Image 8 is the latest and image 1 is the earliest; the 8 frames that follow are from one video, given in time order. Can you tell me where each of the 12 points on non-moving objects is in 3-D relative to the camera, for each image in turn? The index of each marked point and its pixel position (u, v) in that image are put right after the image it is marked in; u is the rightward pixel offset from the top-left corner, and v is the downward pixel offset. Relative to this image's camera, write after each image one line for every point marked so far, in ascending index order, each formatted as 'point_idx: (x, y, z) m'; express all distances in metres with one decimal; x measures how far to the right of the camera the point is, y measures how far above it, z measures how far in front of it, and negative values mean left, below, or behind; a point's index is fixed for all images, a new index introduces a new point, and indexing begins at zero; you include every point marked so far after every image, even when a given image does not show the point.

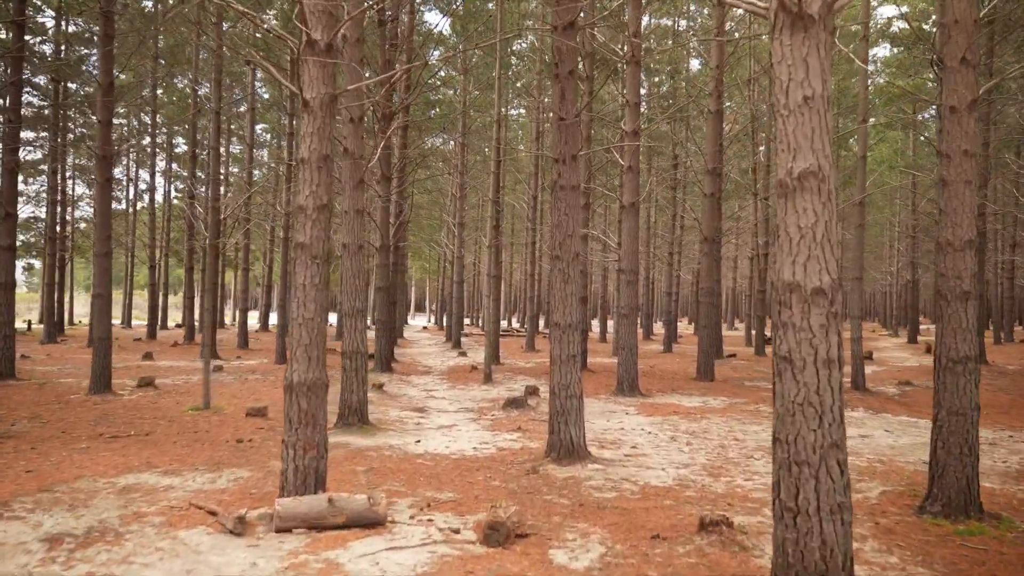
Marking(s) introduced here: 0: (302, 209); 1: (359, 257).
0: (-1.0, +0.4, +4.4) m
1: (-1.2, +0.3, +7.6) m
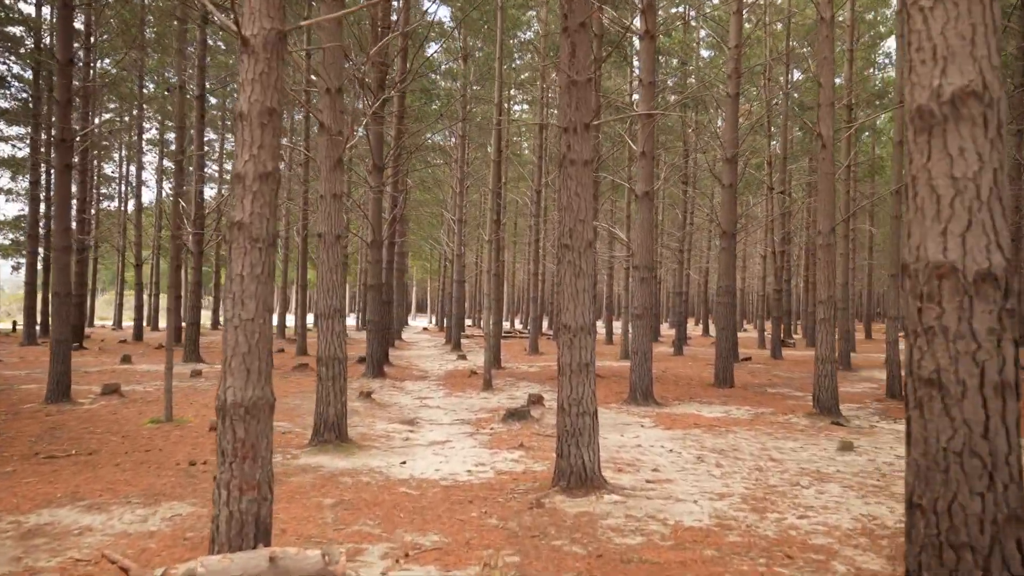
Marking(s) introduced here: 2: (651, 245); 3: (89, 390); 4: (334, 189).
0: (-1.0, +0.4, +3.4) m
1: (-1.2, +0.3, +6.6) m
2: (+1.5, +0.5, +9.9) m
3: (-4.6, -1.1, +10.2) m
4: (-1.3, +0.7, +6.5) m
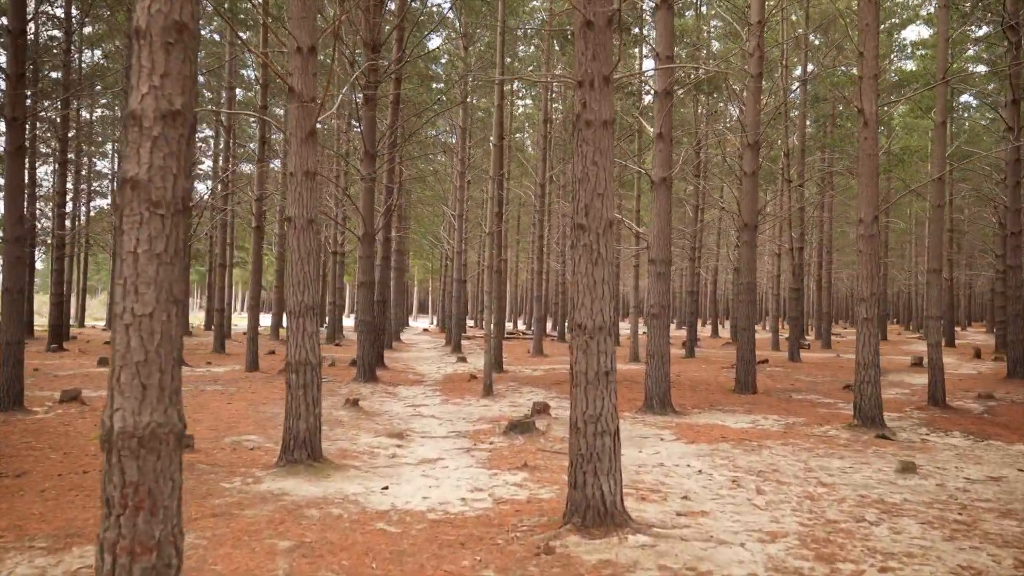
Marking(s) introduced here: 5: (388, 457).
0: (-1.0, +0.4, +2.5) m
1: (-1.2, +0.3, +5.7) m
2: (+1.5, +0.5, +8.9) m
3: (-4.6, -1.1, +9.3) m
4: (-1.2, +0.7, +5.6) m
5: (-0.8, -1.1, +6.3) m
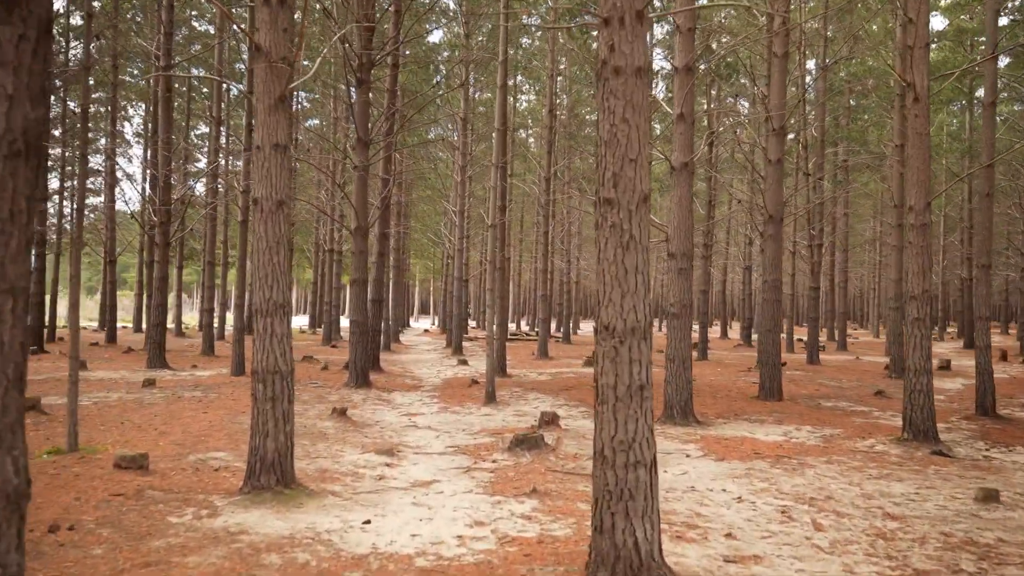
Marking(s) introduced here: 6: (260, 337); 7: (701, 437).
0: (-1.0, +0.5, +1.6) m
1: (-1.2, +0.4, +4.8) m
2: (+1.5, +0.5, +8.1) m
3: (-4.5, -1.0, +8.4) m
4: (-1.2, +0.8, +4.7) m
5: (-0.8, -1.1, +5.4) m
6: (-1.3, -0.2, +4.7) m
7: (+1.5, -1.2, +7.2) m
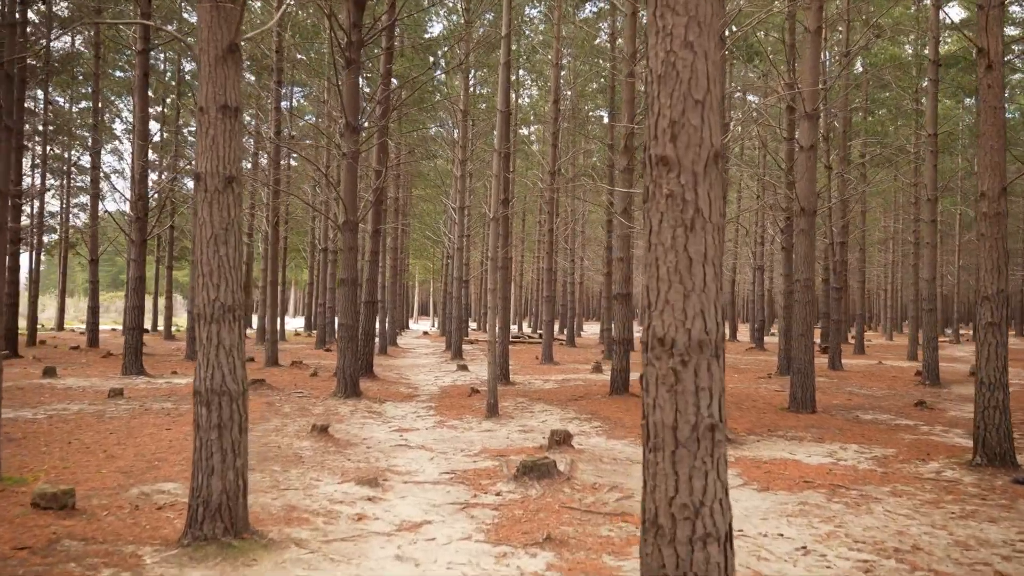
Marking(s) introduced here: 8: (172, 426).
0: (-0.9, +0.5, +0.6) m
1: (-1.1, +0.4, +3.9) m
2: (+1.6, +0.5, +7.1) m
3: (-4.5, -1.0, +7.5) m
4: (-1.2, +0.8, +3.8) m
5: (-0.8, -1.1, +4.5) m
6: (-1.2, -0.2, +3.7) m
7: (+1.5, -1.1, +6.2) m
8: (-2.7, -1.1, +7.5) m
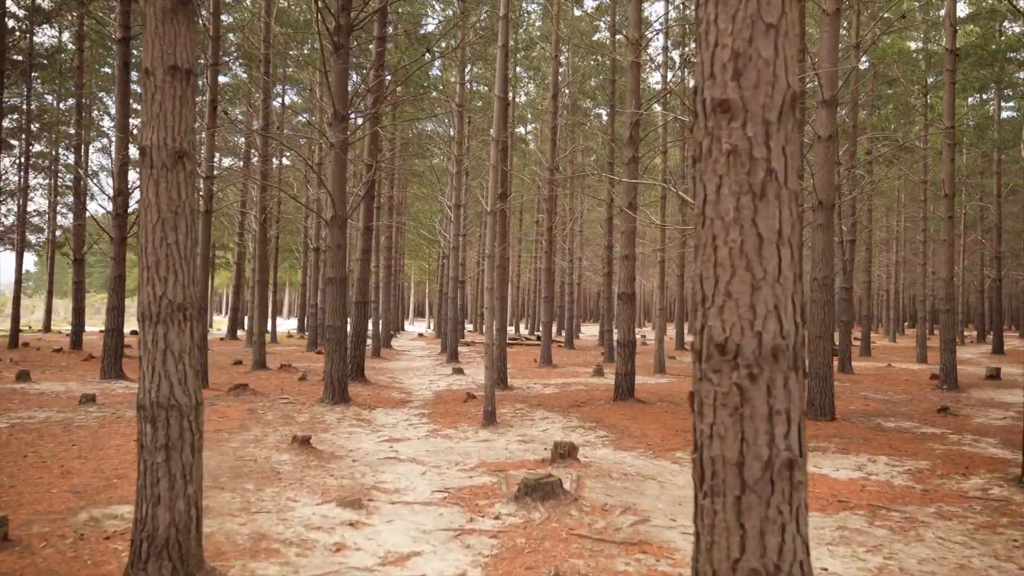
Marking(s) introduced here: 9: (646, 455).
0: (-0.9, +0.5, +0.1) m
1: (-1.1, +0.4, +3.3) m
2: (+1.6, +0.5, +6.5) m
3: (-4.5, -1.0, +6.9) m
4: (-1.2, +0.8, +3.2) m
5: (-0.8, -1.1, +3.9) m
6: (-1.2, -0.2, +3.1) m
7: (+1.5, -1.1, +5.7) m
8: (-2.7, -1.1, +6.9) m
9: (+0.9, -1.2, +6.5) m
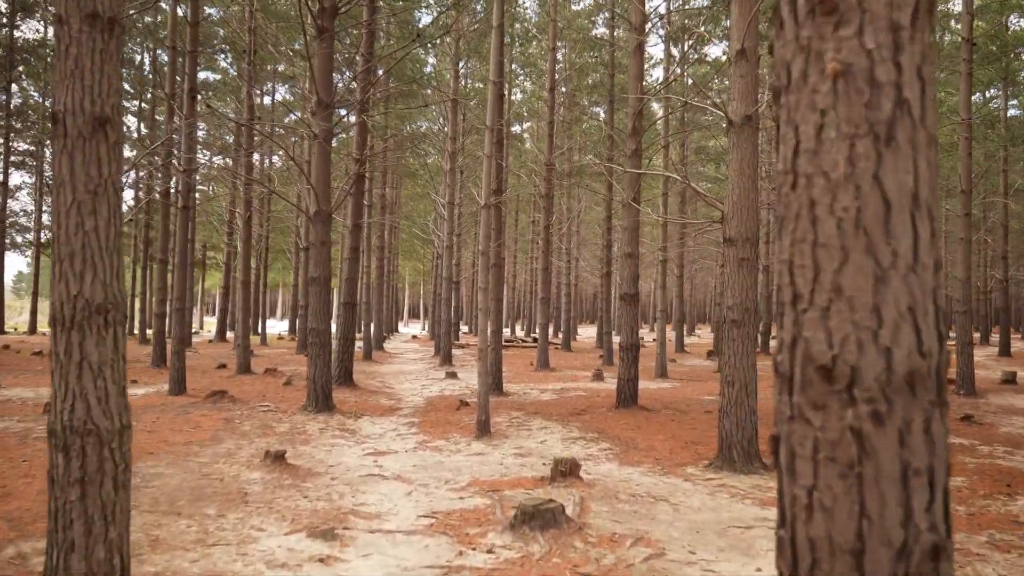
0: (-0.9, +0.5, -0.5) m
1: (-1.1, +0.4, +2.7) m
2: (+1.5, +0.5, +6.0) m
3: (-4.5, -1.0, +6.3) m
4: (-1.2, +0.8, +2.6) m
5: (-0.8, -1.1, +3.3) m
6: (-1.2, -0.2, +2.5) m
7: (+1.5, -1.1, +5.1) m
8: (-2.7, -1.1, +6.3) m
9: (+0.9, -1.1, +5.9) m
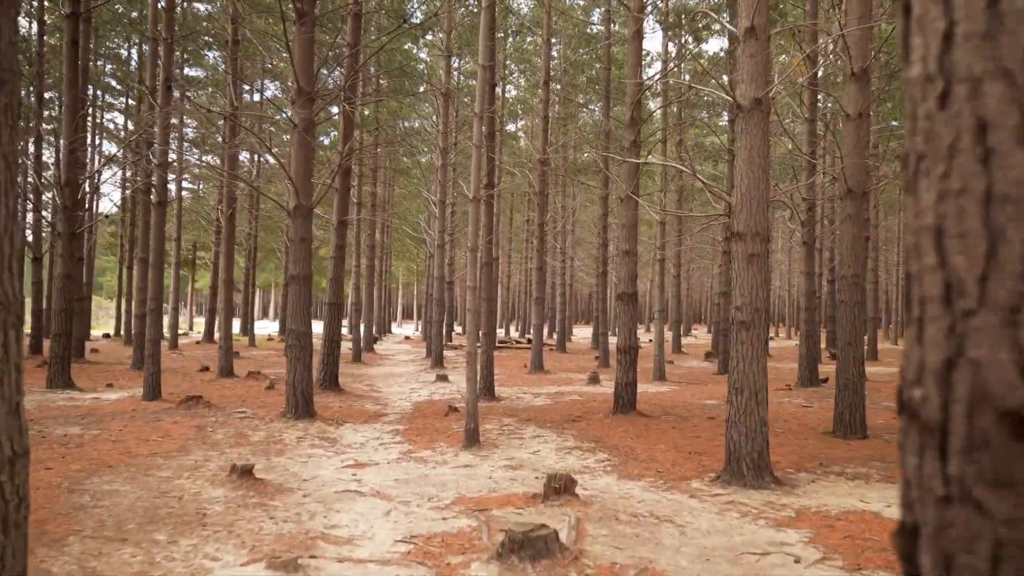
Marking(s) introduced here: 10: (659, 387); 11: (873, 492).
0: (-0.9, +0.5, -1.0) m
1: (-1.2, +0.4, +2.2) m
2: (+1.5, +0.5, +5.5) m
3: (-4.6, -1.0, +5.8) m
4: (-1.2, +0.8, +2.1) m
5: (-0.8, -1.1, +2.8) m
6: (-1.3, -0.2, +2.0) m
7: (+1.4, -1.1, +4.6) m
8: (-2.8, -1.1, +5.8) m
9: (+0.8, -1.1, +5.4) m
10: (+1.9, -1.3, +12.1) m
11: (+2.0, -1.1, +5.3) m
